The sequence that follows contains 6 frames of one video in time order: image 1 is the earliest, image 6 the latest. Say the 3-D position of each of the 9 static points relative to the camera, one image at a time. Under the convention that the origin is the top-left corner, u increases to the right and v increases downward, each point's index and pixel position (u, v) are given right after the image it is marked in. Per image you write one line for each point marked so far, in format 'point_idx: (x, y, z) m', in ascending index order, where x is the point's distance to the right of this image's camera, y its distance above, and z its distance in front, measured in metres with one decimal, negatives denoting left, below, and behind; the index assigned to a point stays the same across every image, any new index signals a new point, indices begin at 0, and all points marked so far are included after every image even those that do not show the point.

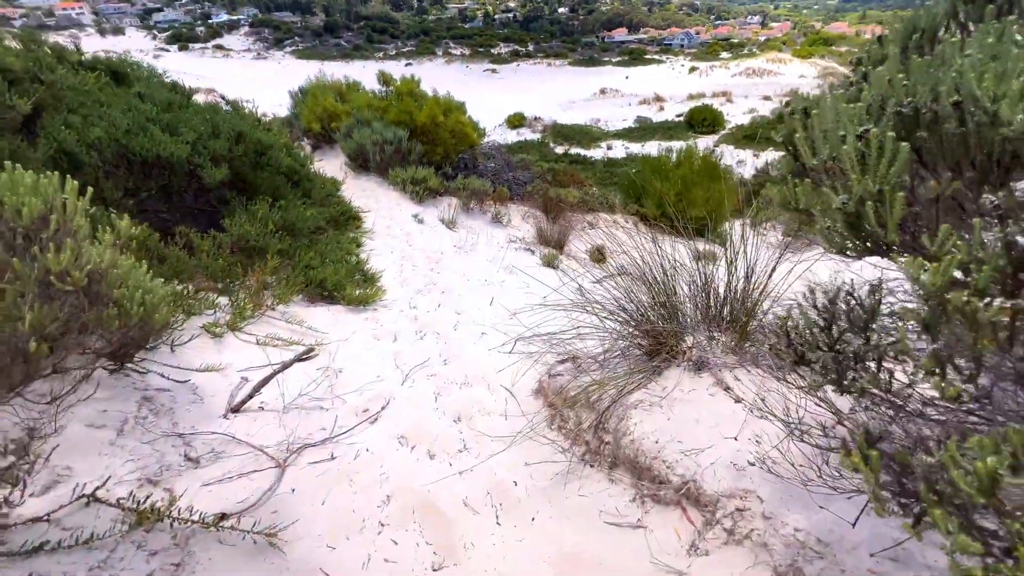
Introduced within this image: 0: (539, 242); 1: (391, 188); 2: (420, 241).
0: (+0.4, +0.6, +6.2) m
1: (-1.9, +1.5, +7.0) m
2: (-1.0, +0.5, +5.2) m
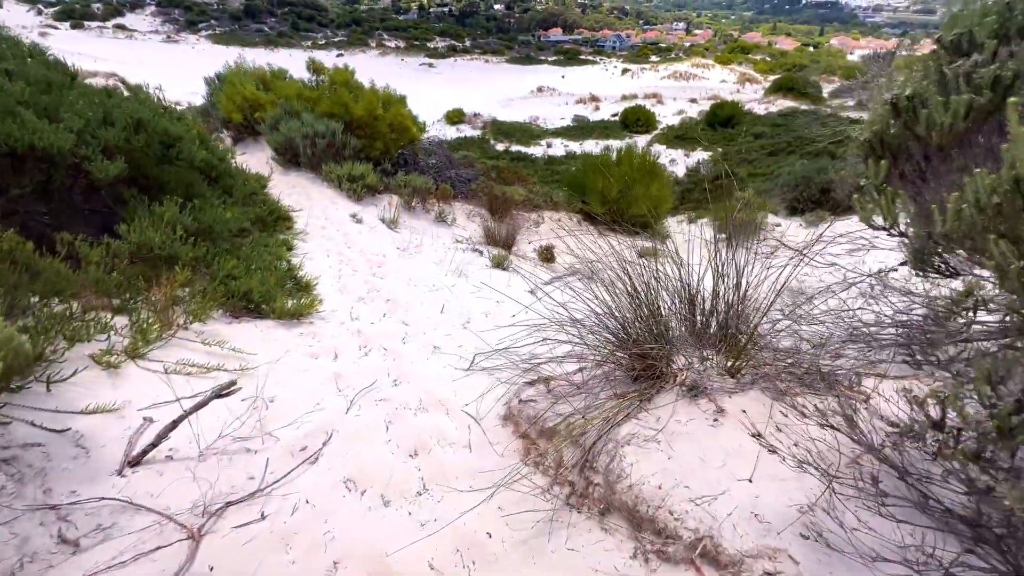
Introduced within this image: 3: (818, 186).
0: (-0.3, +0.6, +6.0) m
1: (-2.7, +1.5, +6.5) m
2: (-1.6, +0.5, +4.8) m
3: (+6.8, +2.3, +10.1) m
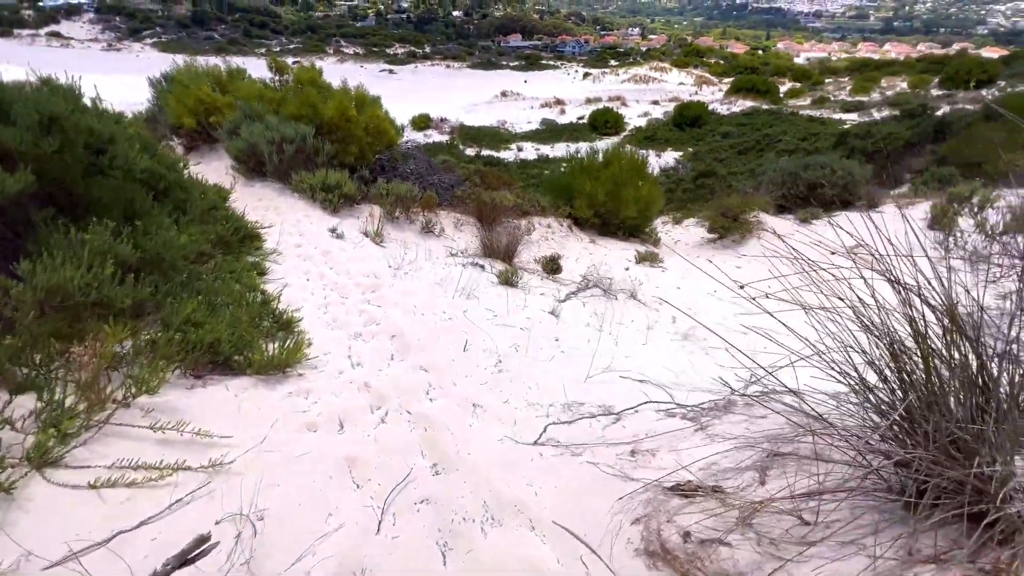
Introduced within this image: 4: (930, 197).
0: (-0.3, +0.4, +5.4) m
1: (-2.8, +1.2, +5.7) m
2: (-1.5, +0.2, +4.1) m
3: (+6.5, +2.4, +9.9) m
4: (+8.4, +1.8, +9.1) m
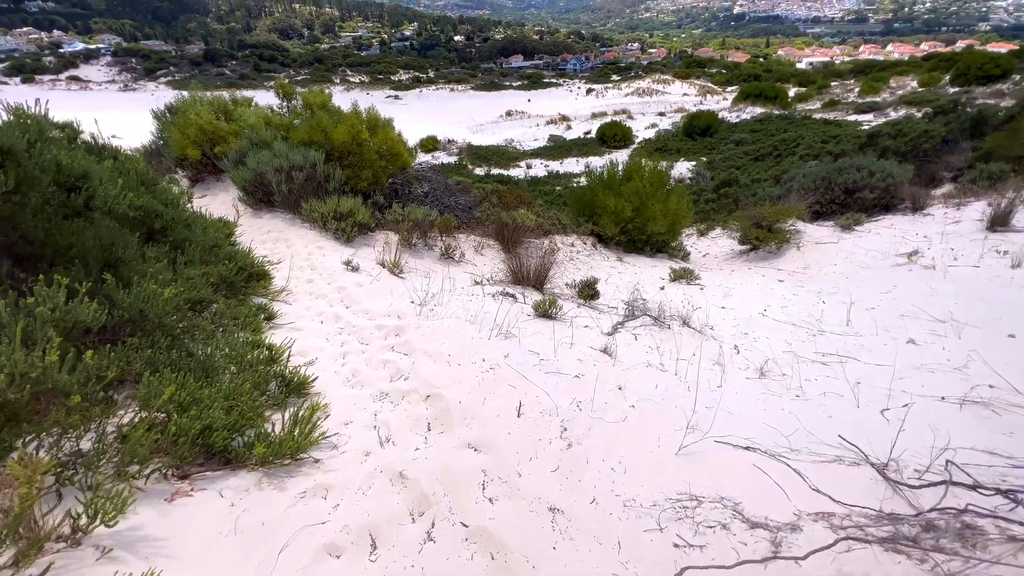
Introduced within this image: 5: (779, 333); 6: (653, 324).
0: (0.0, +0.1, +4.9) m
1: (-2.4, +0.7, +5.3) m
2: (-1.2, -0.1, +3.7) m
3: (+6.8, +2.1, +9.4) m
4: (+8.7, +1.7, +8.4) m
5: (+2.8, -0.5, +4.6) m
6: (+1.2, -0.3, +3.9) m
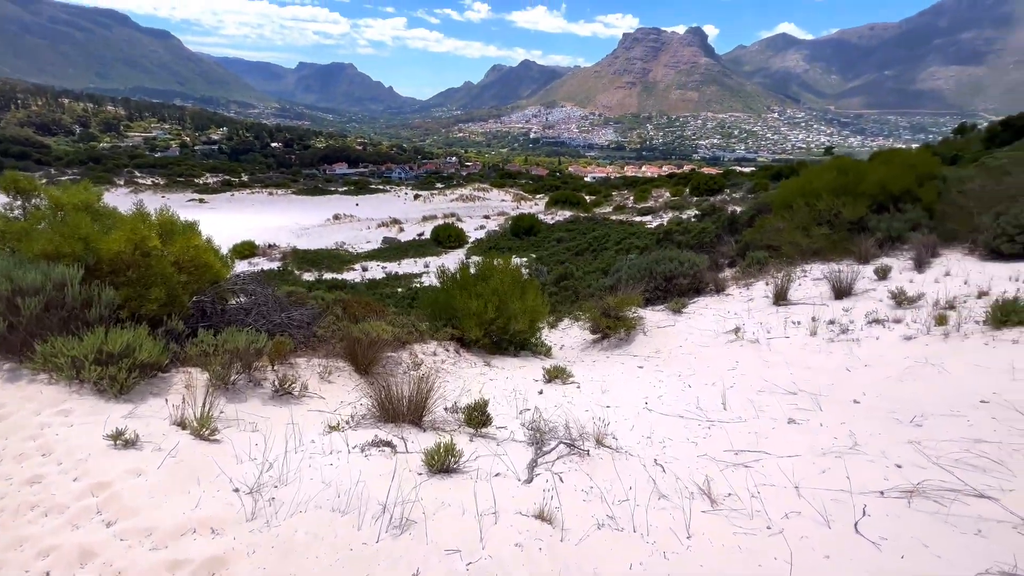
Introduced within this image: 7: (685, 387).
0: (-1.1, -1.1, +3.8) m
1: (-3.6, -0.7, +3.4) m
2: (-1.8, -1.1, +2.2) m
3: (+3.5, +0.3, +10.7) m
4: (+5.7, +0.2, +10.4) m
5: (+1.6, -1.4, +4.4) m
6: (+0.4, -1.2, +3.3) m
7: (+2.3, -1.3, +6.0) m
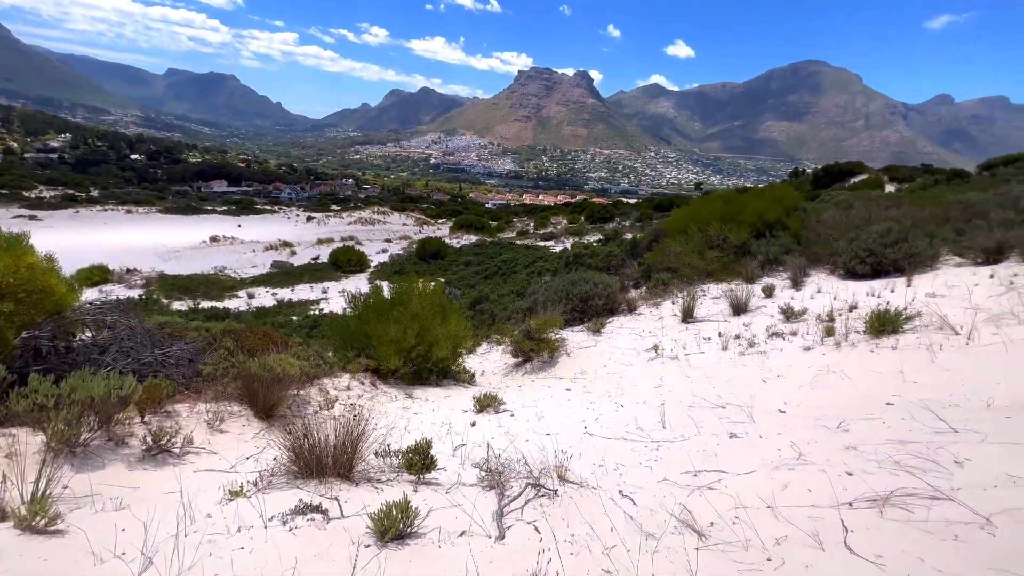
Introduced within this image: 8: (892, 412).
0: (-1.4, -1.2, +3.1) m
1: (-3.8, -0.9, +2.2) m
2: (-1.8, -1.2, +1.4) m
3: (+1.6, -0.2, +10.9) m
4: (+3.7, -0.2, +11.1) m
5: (+1.1, -1.6, +4.3) m
6: (+0.2, -1.3, +2.9) m
7: (+1.4, -1.6, +5.9) m
8: (+3.4, -1.1, +4.0) m
